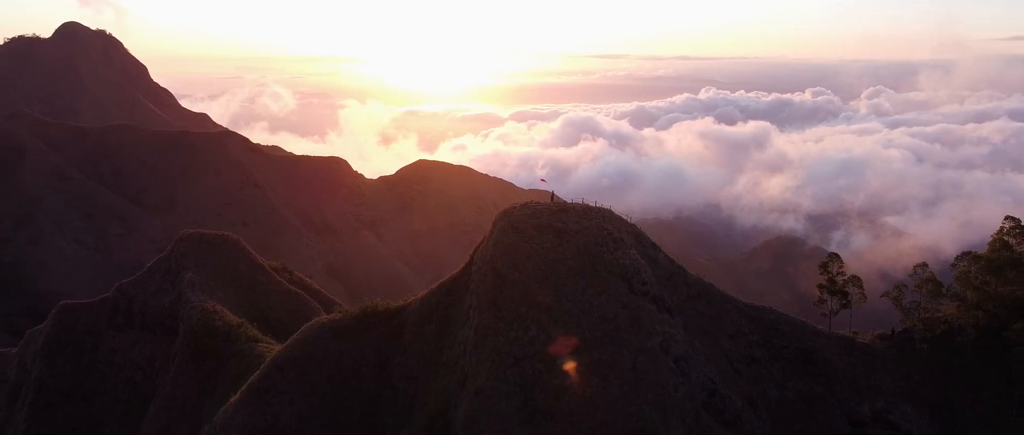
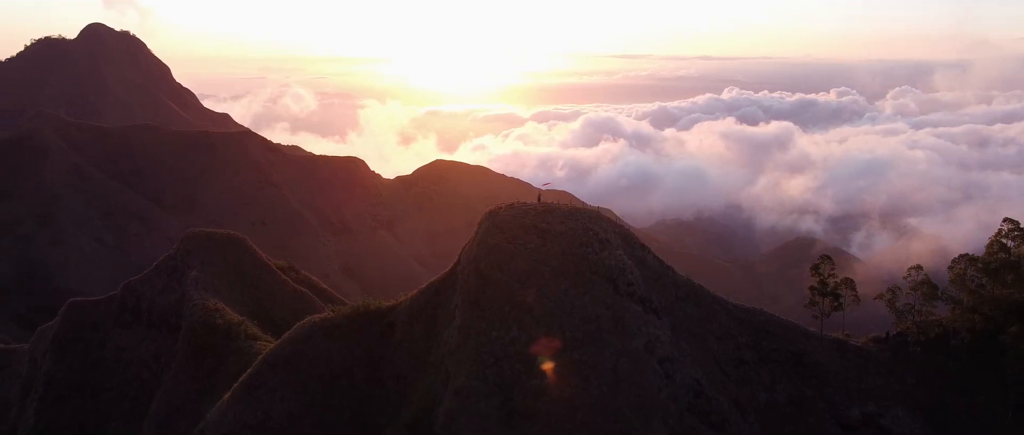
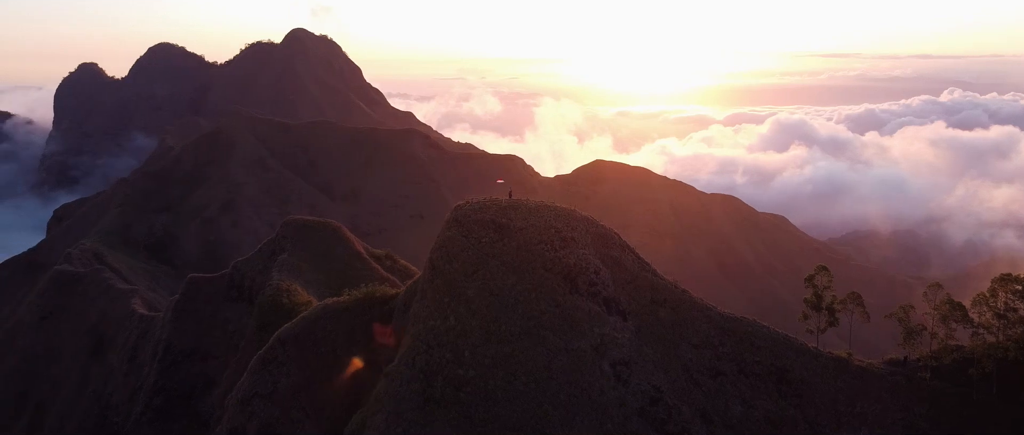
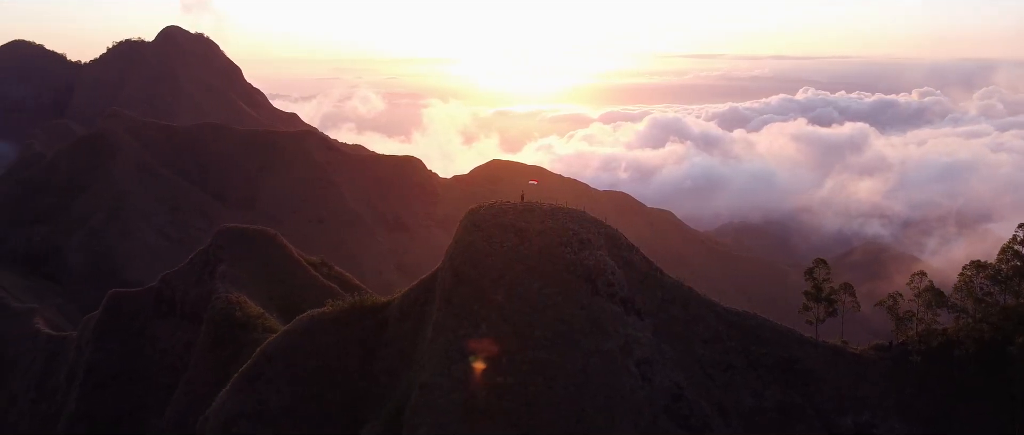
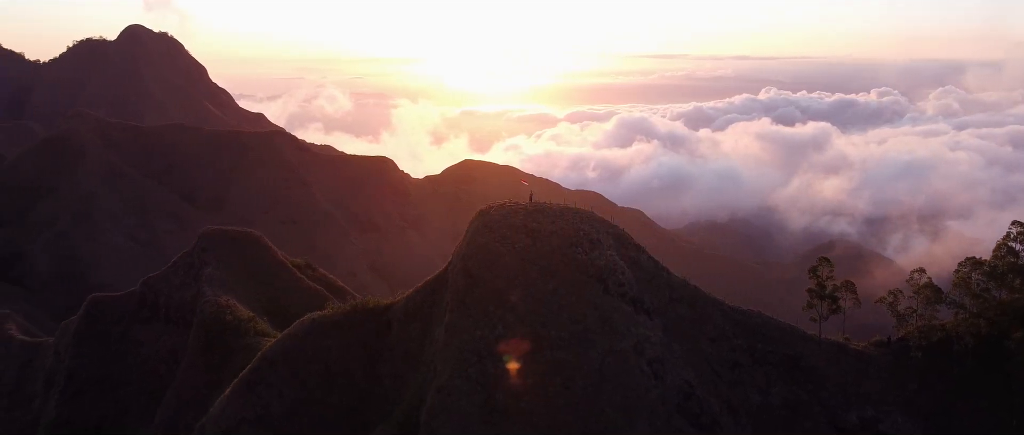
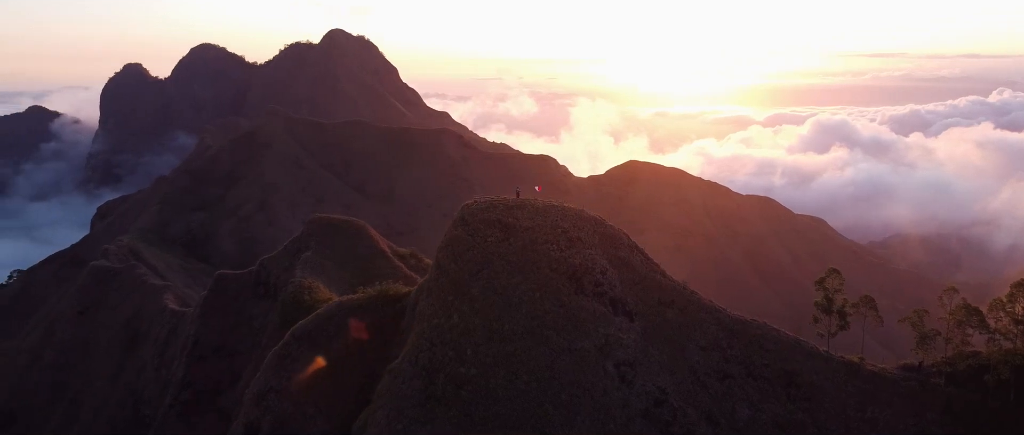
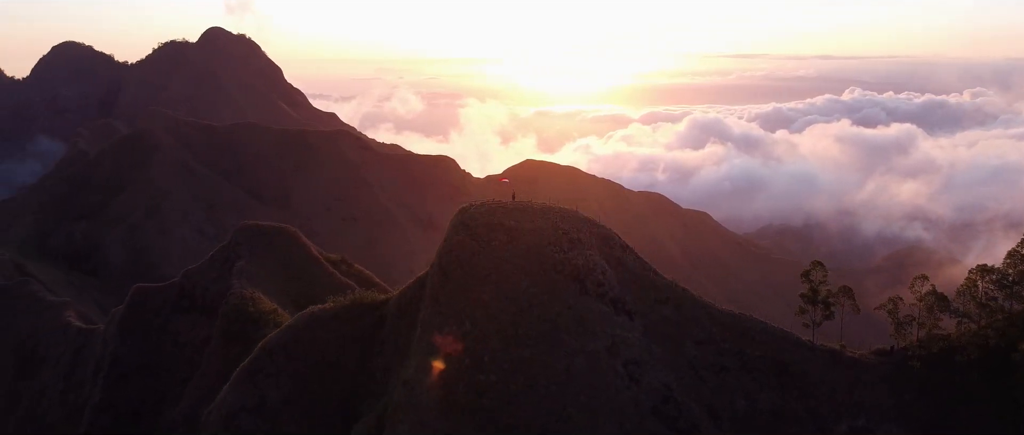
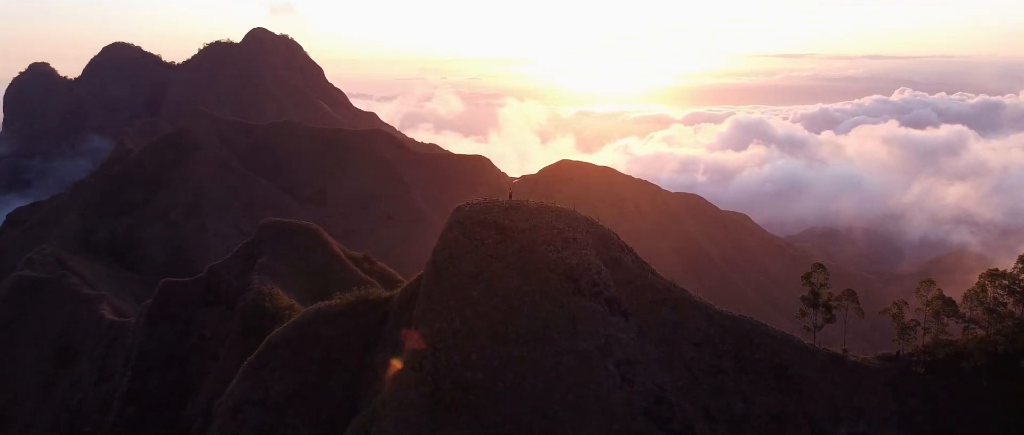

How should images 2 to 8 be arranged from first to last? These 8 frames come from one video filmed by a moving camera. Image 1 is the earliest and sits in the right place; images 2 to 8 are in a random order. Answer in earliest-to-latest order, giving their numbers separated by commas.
2, 5, 4, 7, 8, 3, 6
